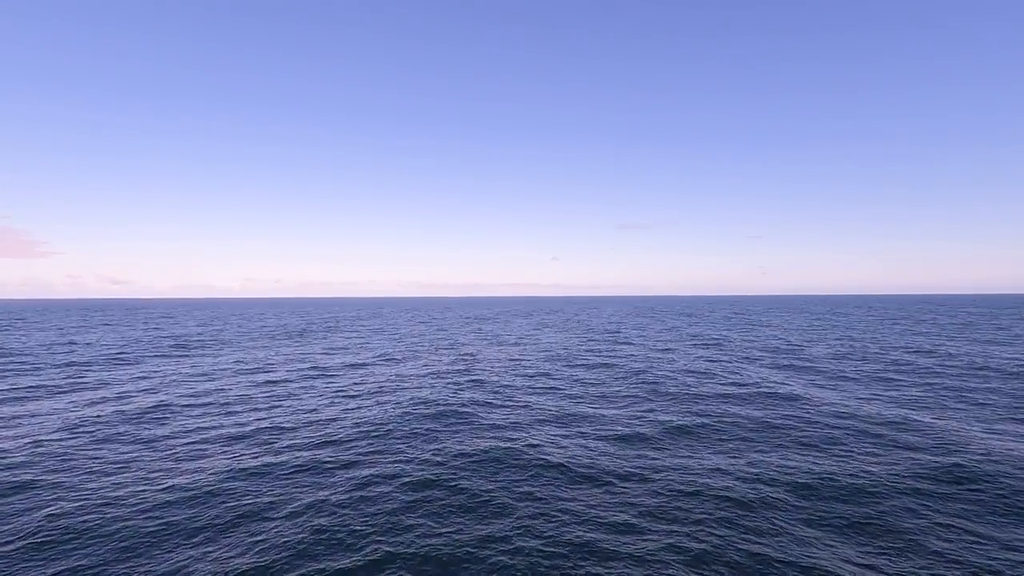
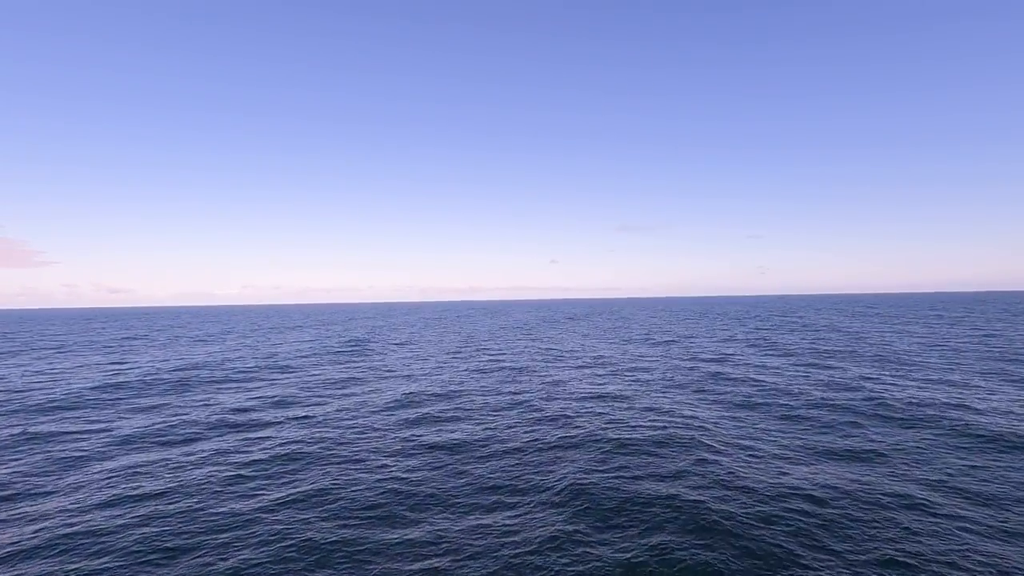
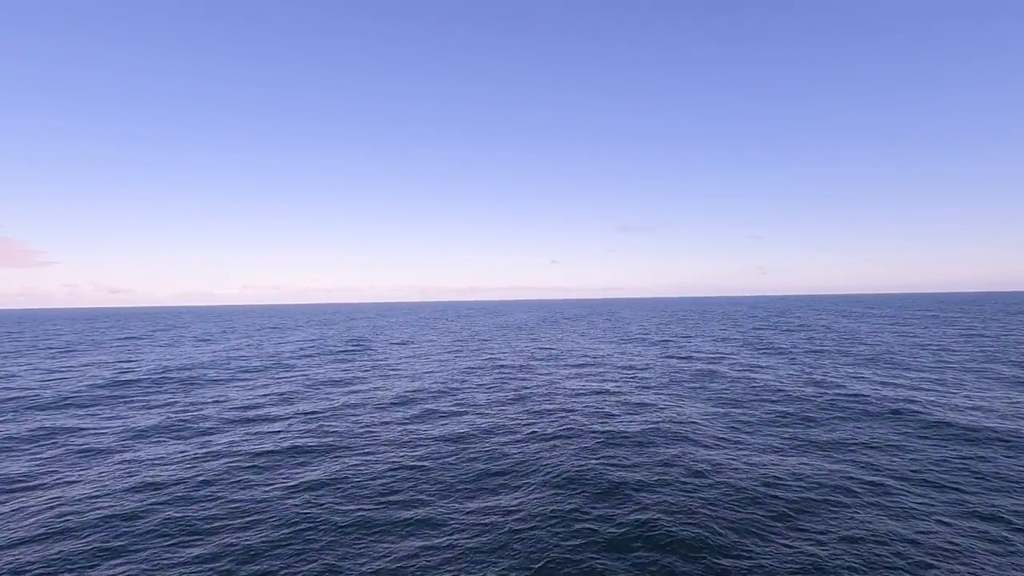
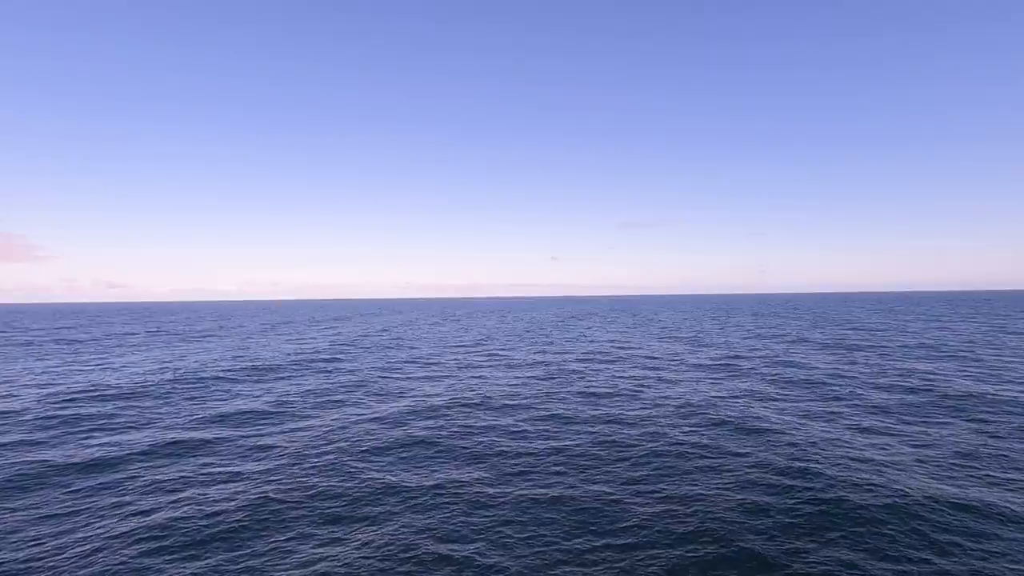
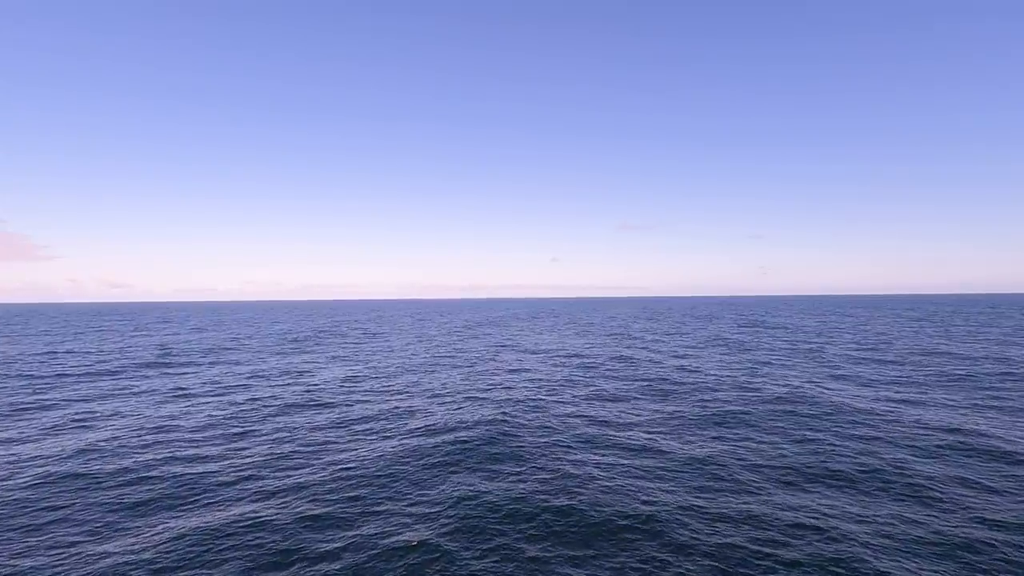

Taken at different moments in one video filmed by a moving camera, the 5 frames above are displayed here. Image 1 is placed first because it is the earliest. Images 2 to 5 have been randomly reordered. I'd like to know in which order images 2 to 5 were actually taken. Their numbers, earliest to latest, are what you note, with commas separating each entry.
5, 3, 2, 4
